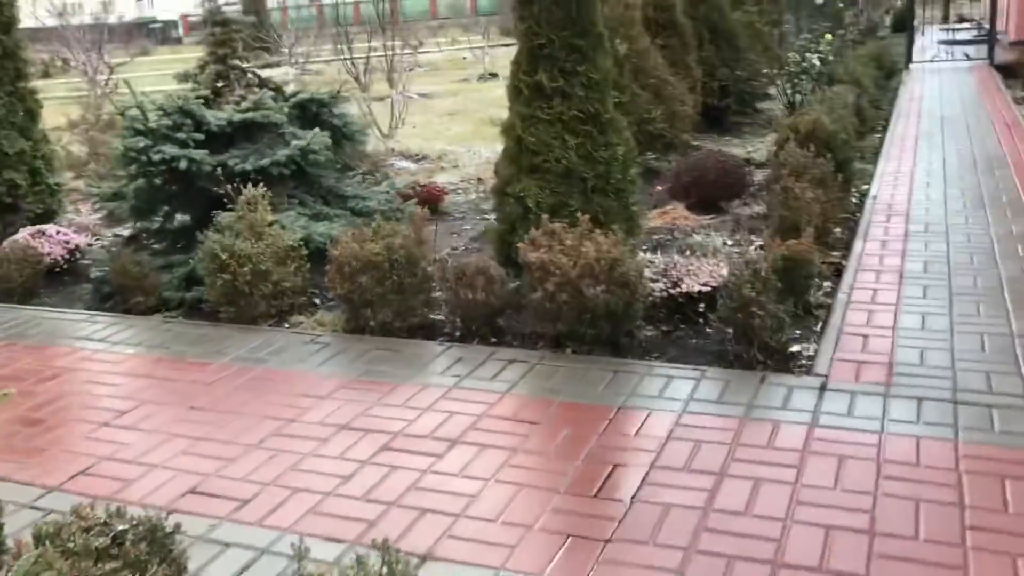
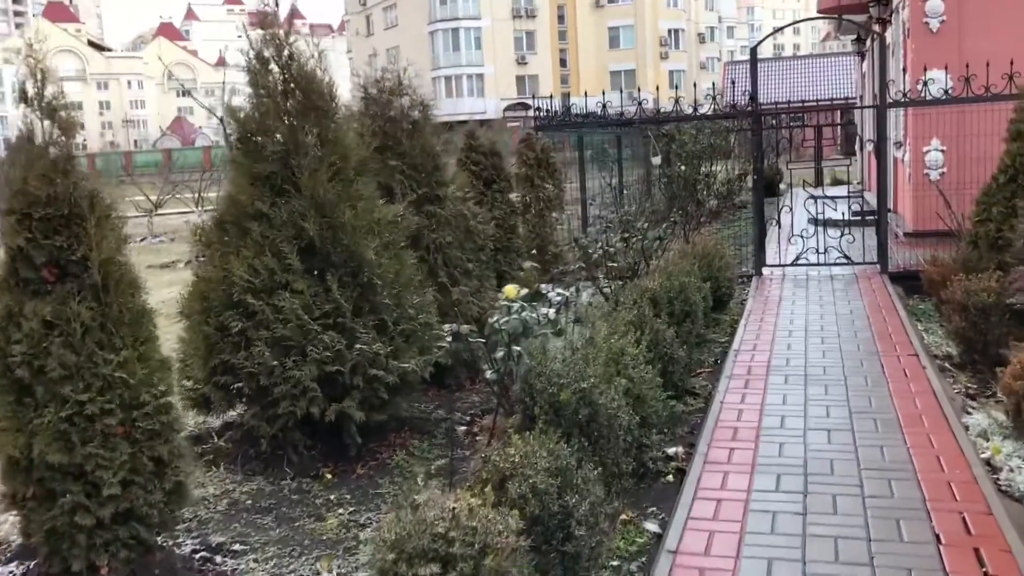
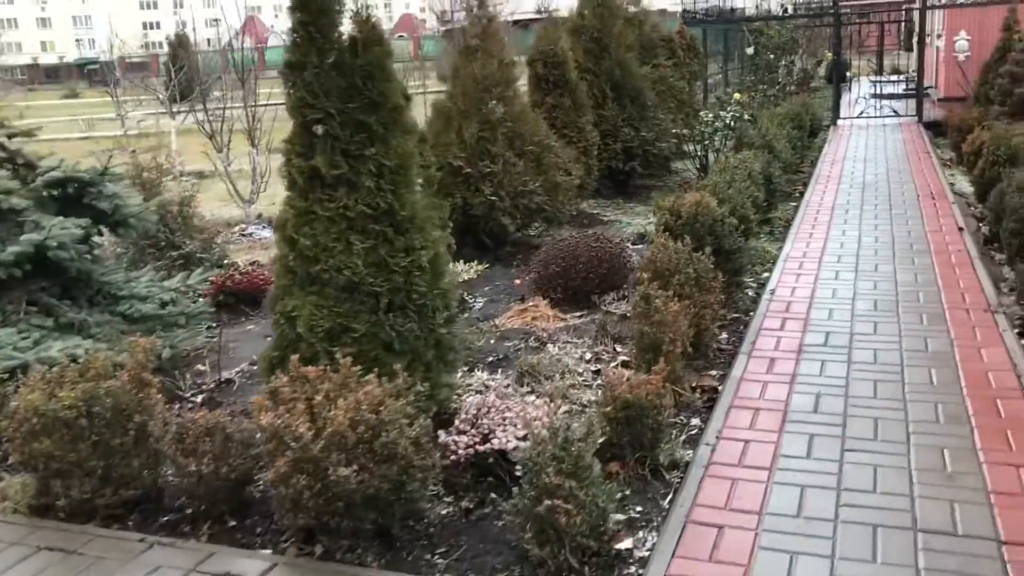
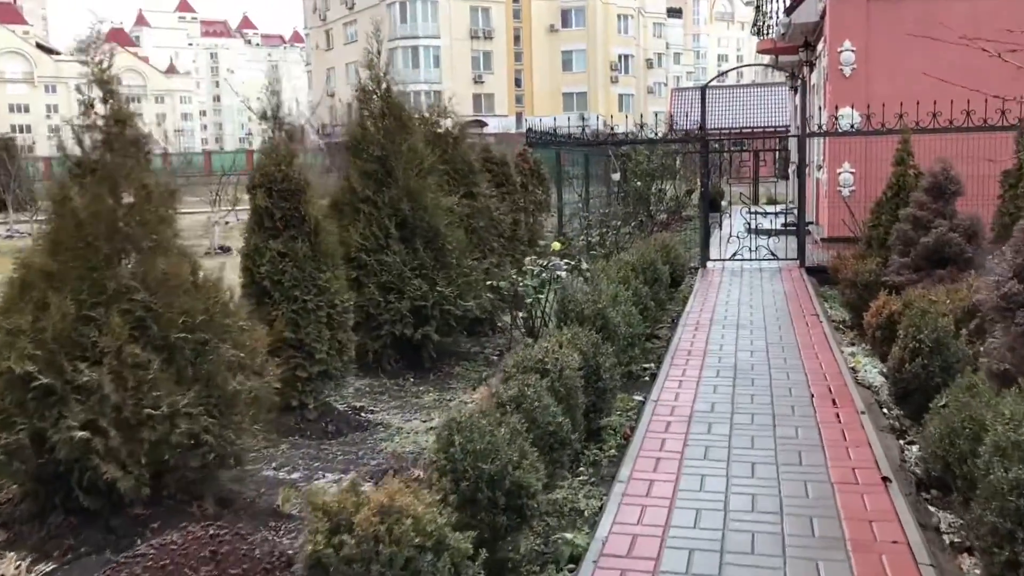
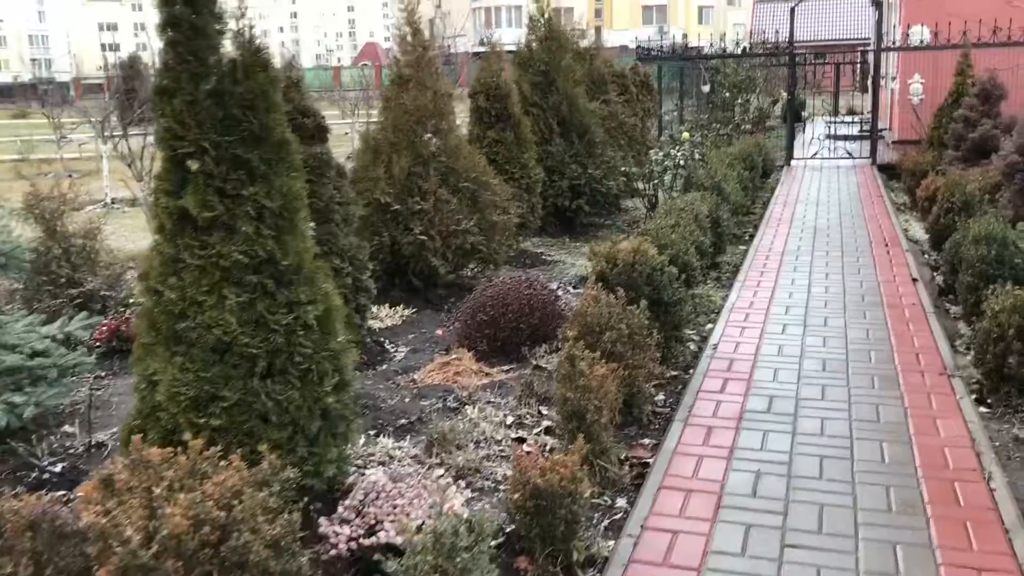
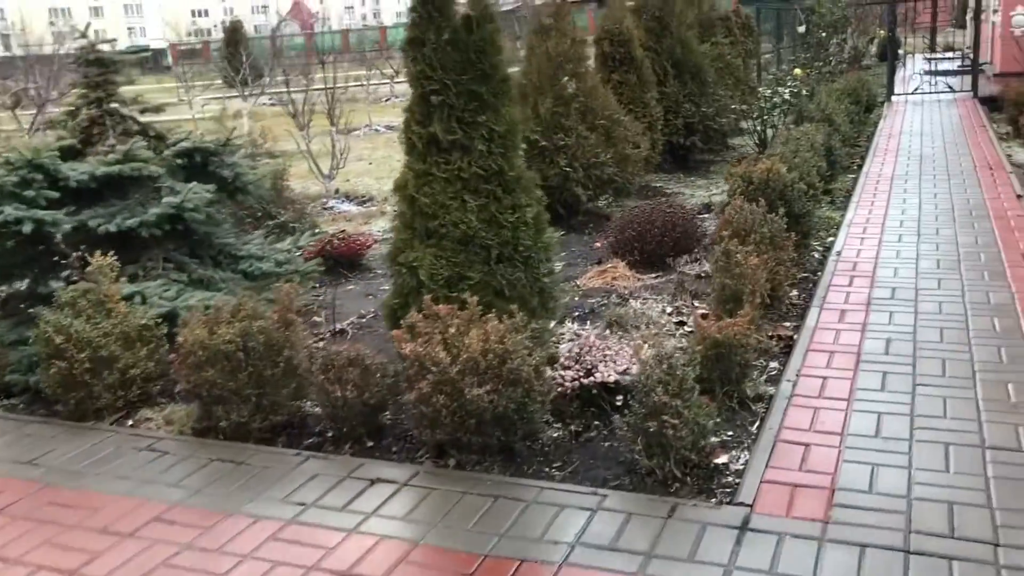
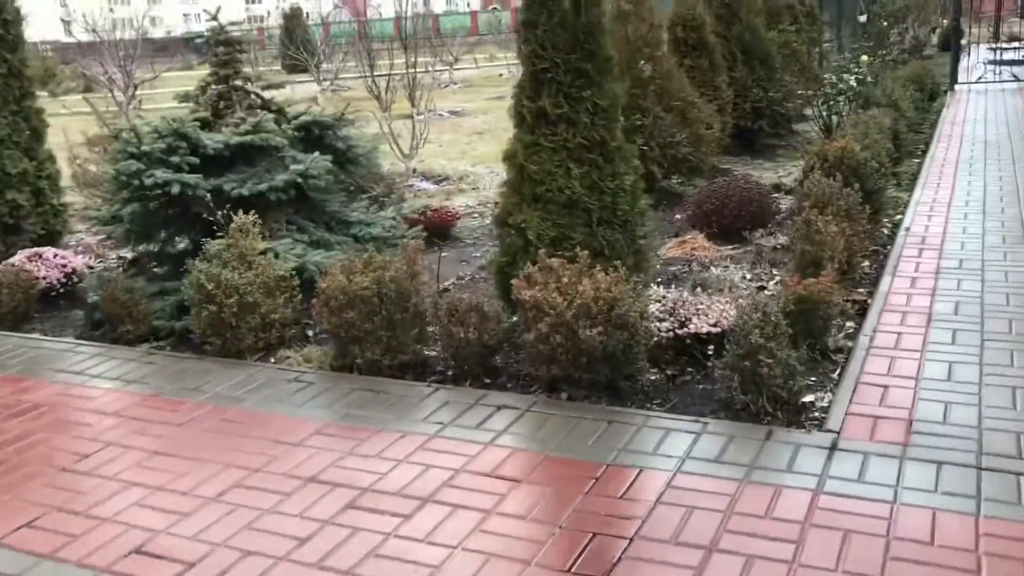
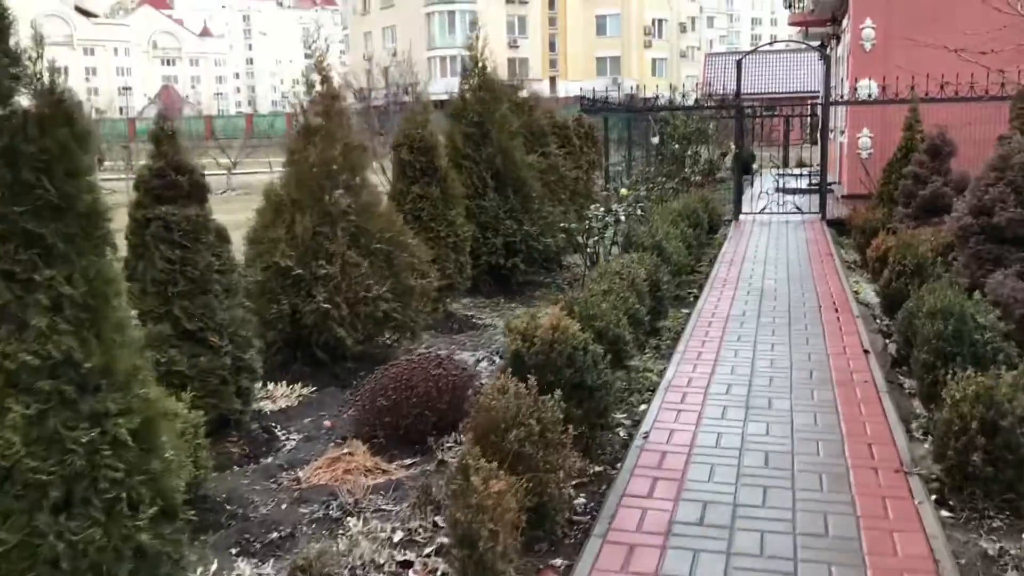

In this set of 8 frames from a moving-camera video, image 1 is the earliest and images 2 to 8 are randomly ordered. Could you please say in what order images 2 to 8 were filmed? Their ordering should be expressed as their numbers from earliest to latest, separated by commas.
7, 6, 3, 5, 8, 4, 2
